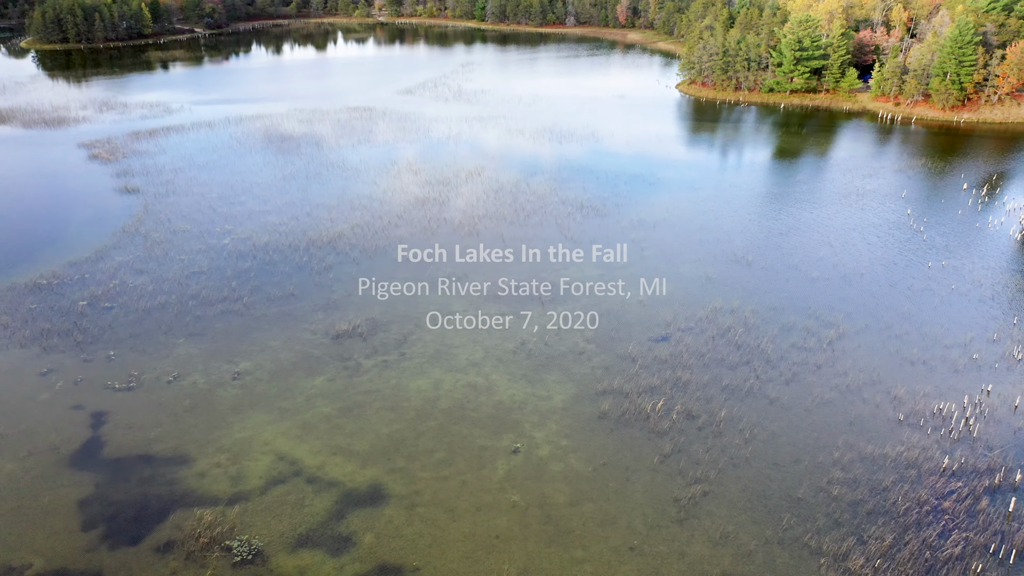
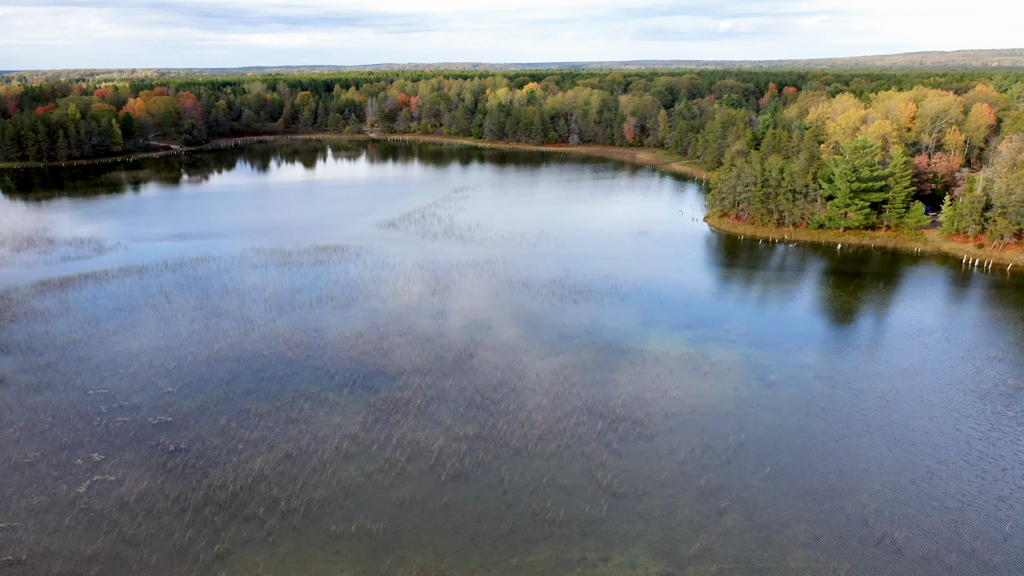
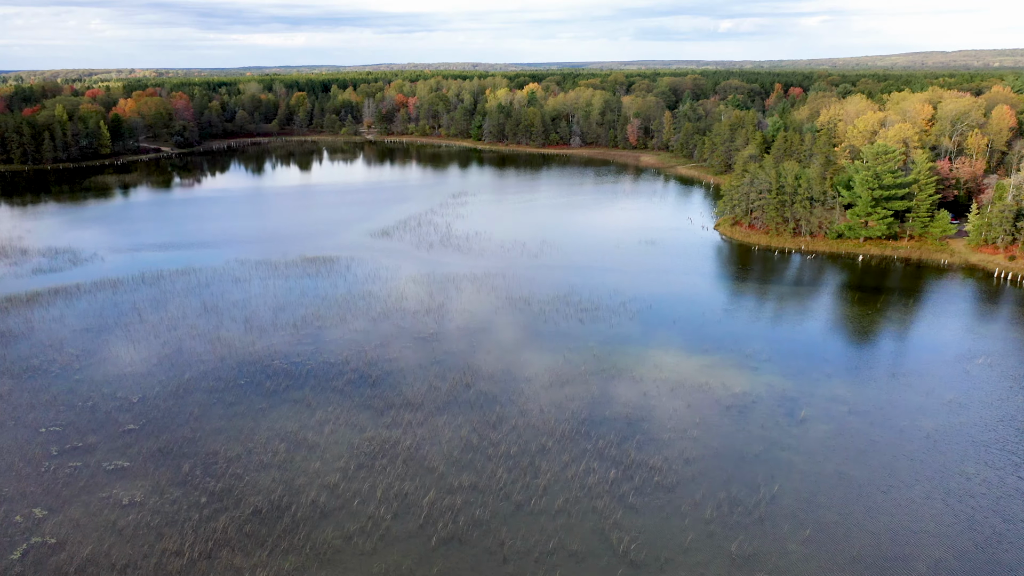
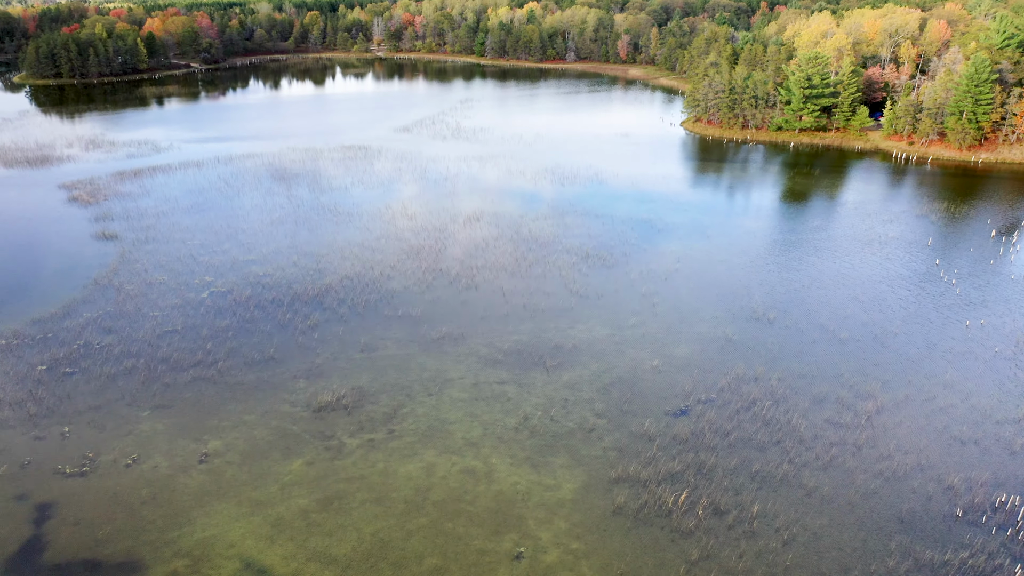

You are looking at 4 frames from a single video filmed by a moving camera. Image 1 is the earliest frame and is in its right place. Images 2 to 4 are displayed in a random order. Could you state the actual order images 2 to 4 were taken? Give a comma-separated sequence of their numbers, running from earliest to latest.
4, 2, 3
